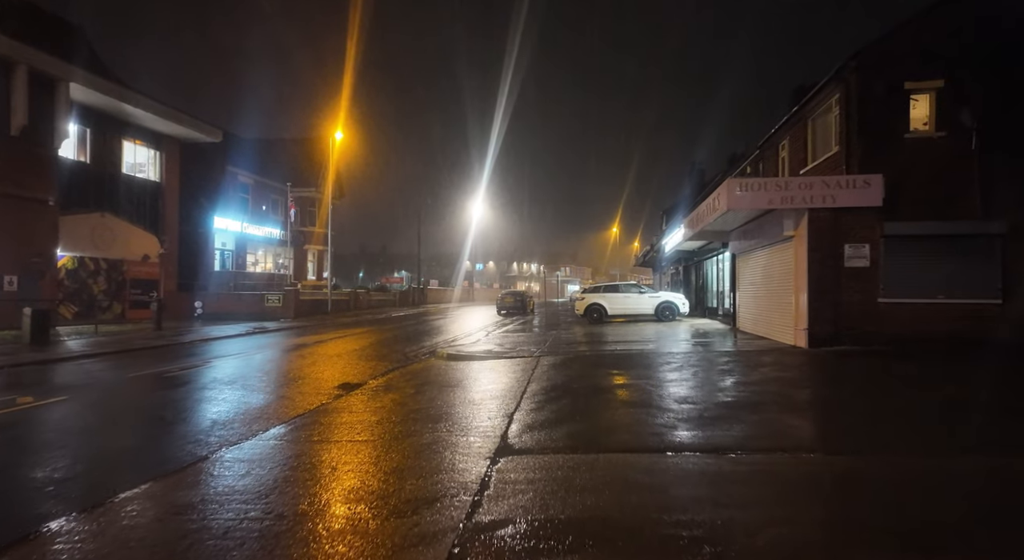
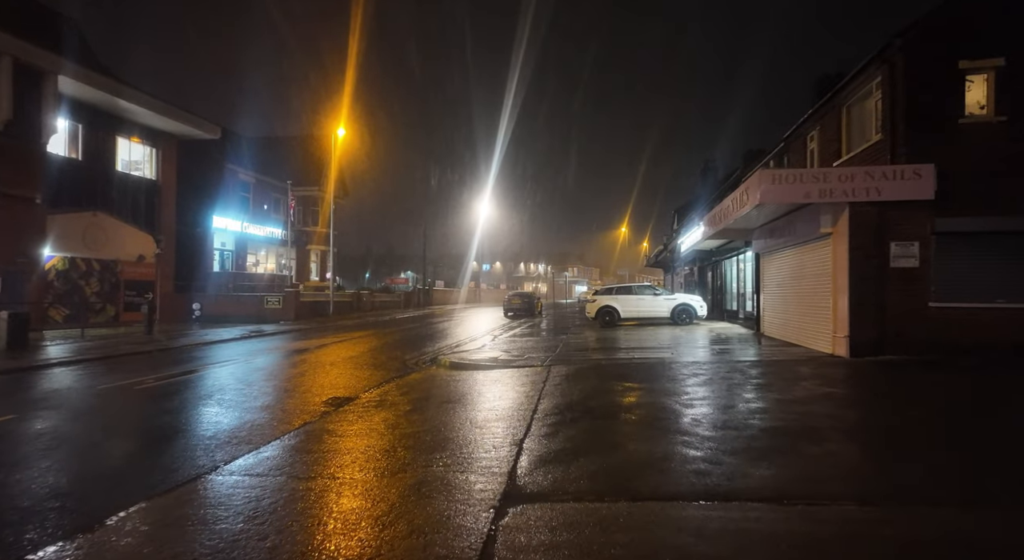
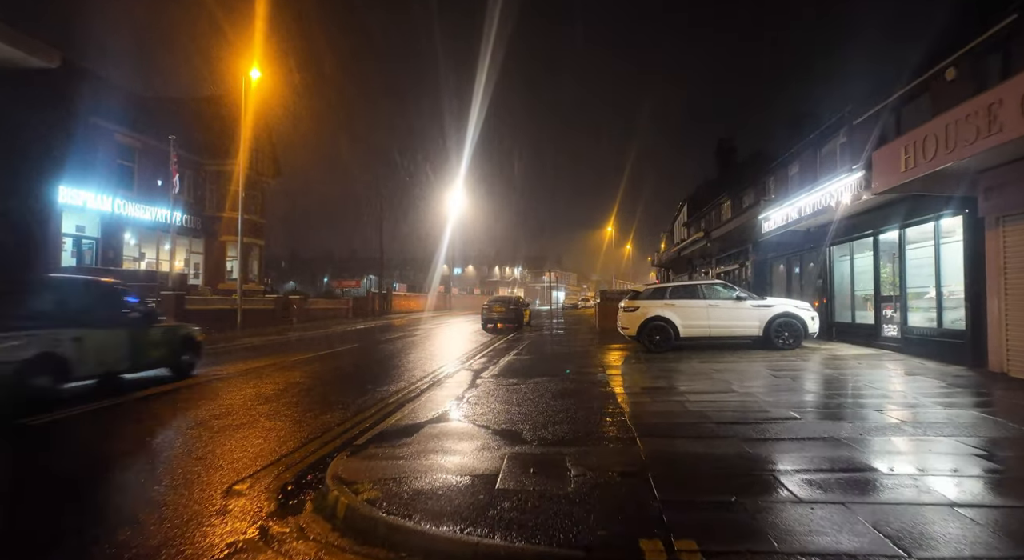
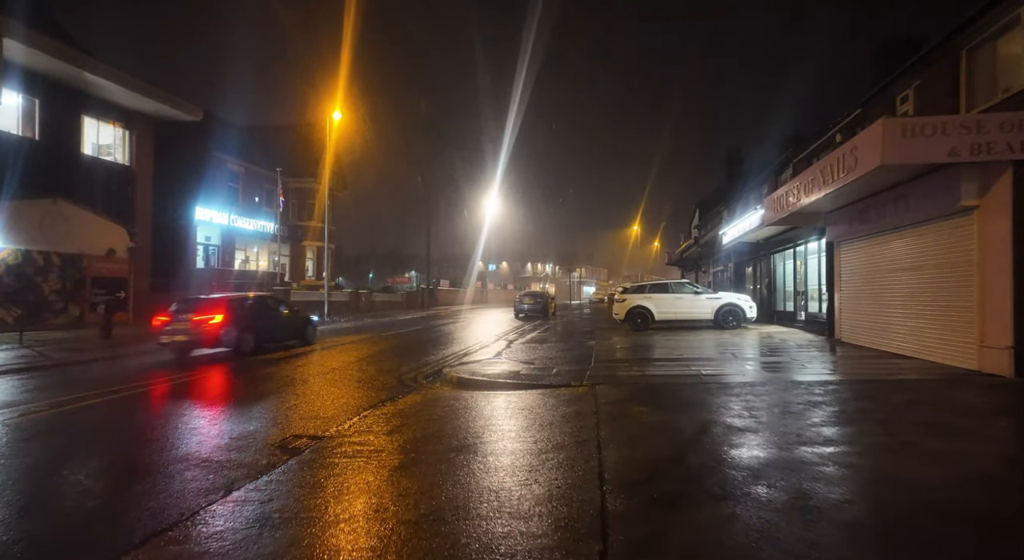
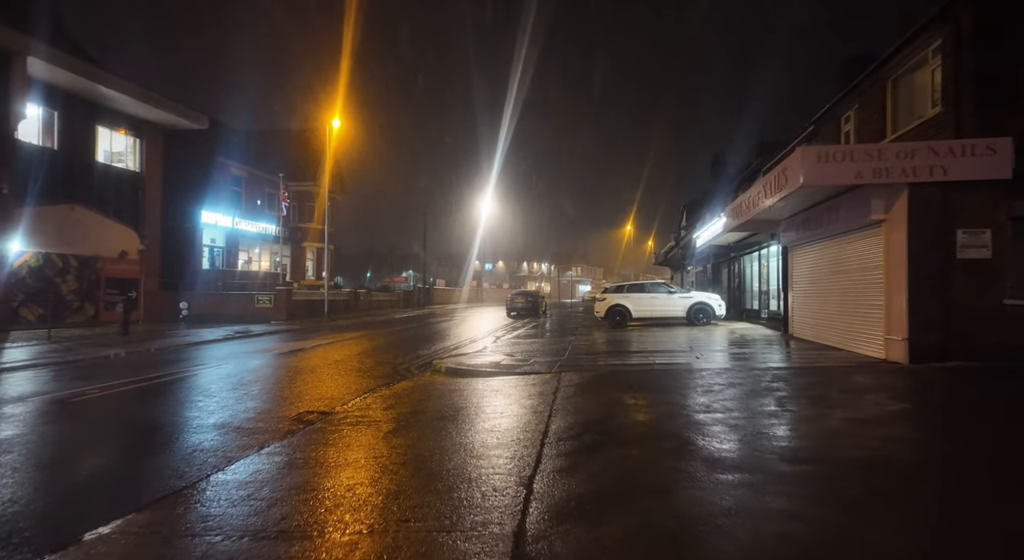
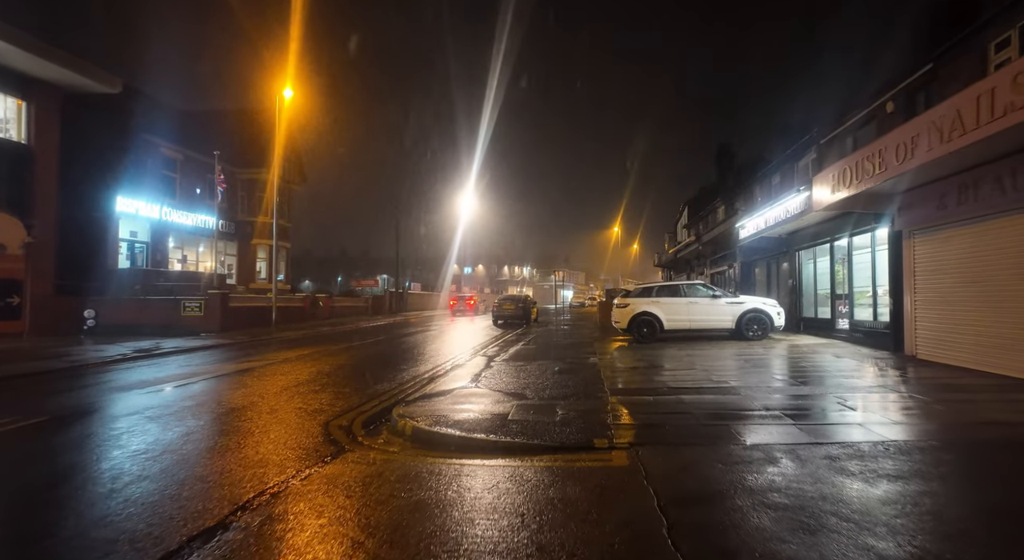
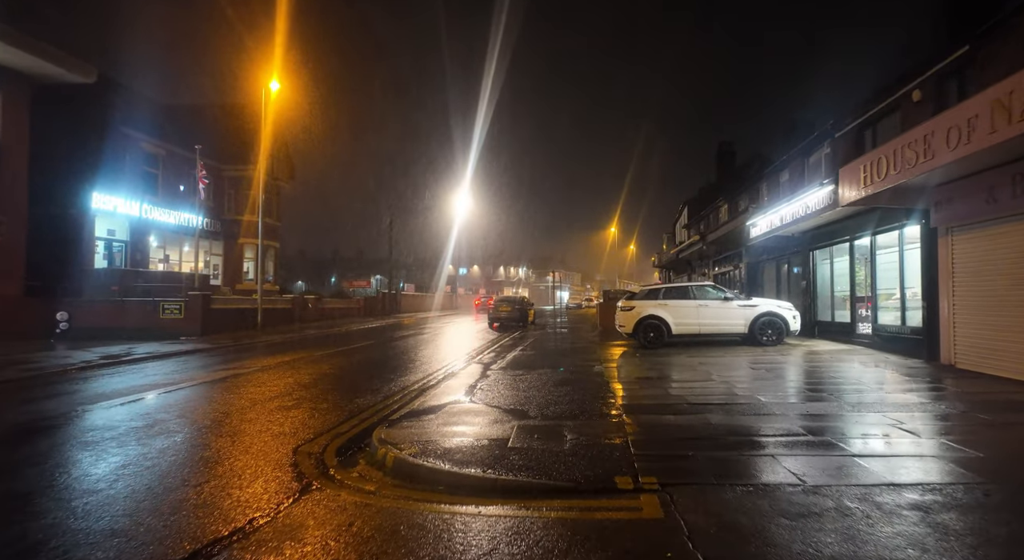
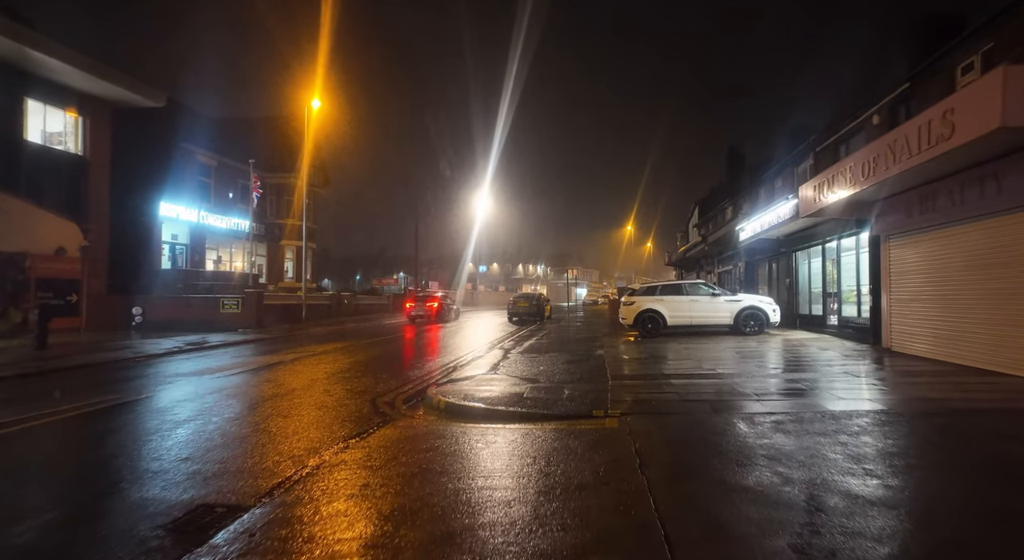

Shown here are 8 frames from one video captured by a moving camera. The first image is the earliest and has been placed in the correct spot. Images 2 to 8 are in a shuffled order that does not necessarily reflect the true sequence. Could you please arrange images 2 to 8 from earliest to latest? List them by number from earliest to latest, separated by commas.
2, 5, 4, 8, 6, 7, 3
